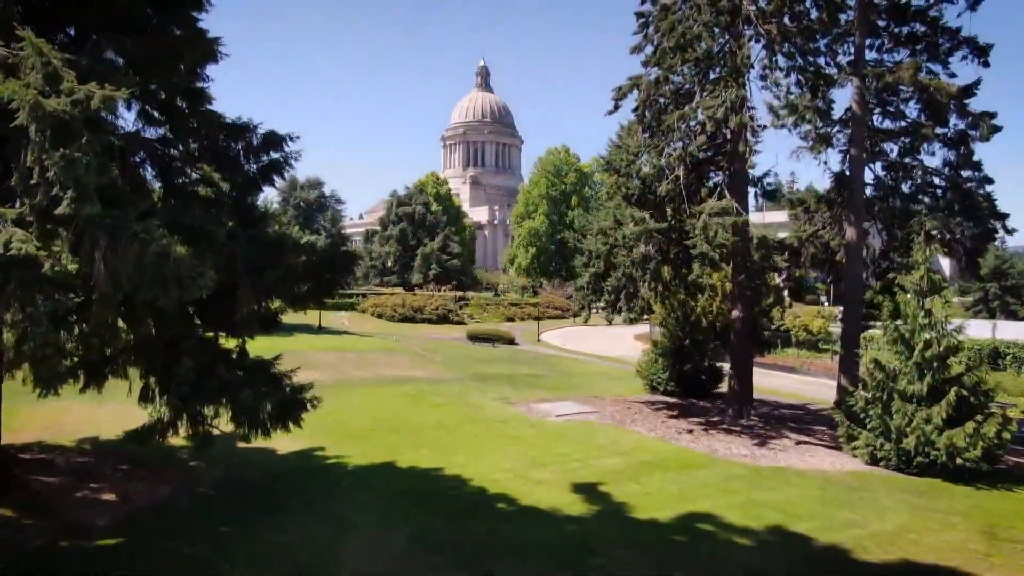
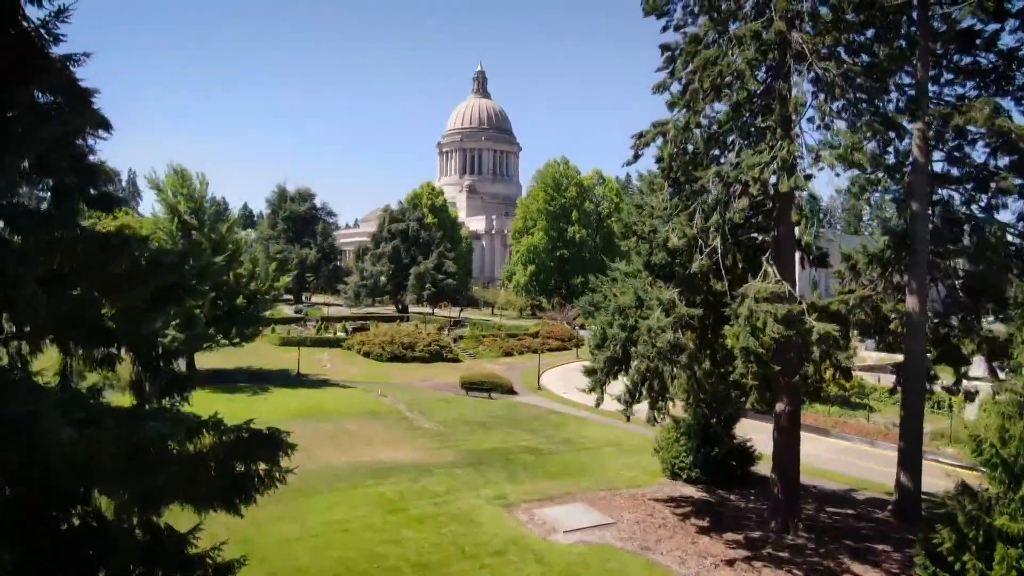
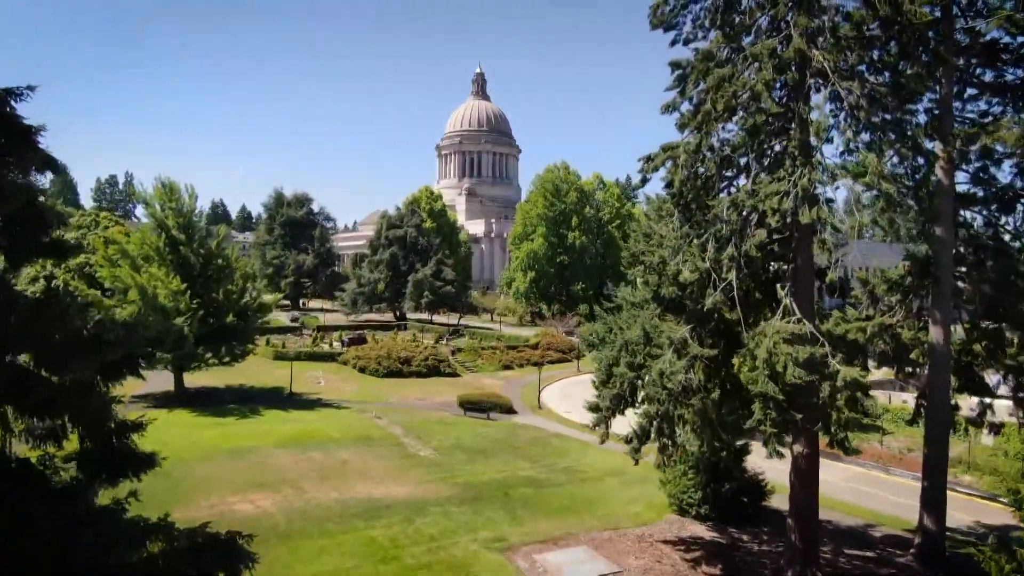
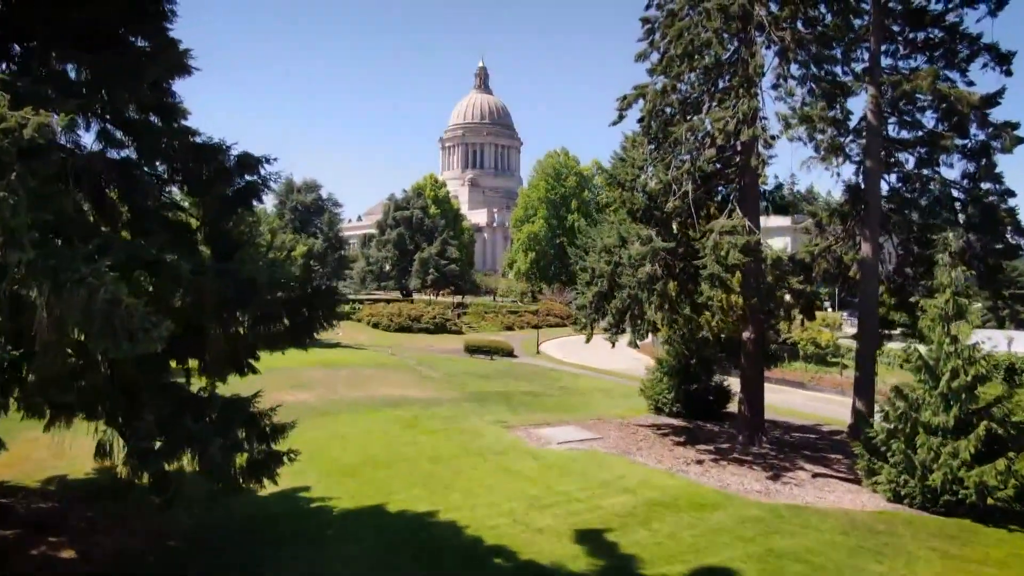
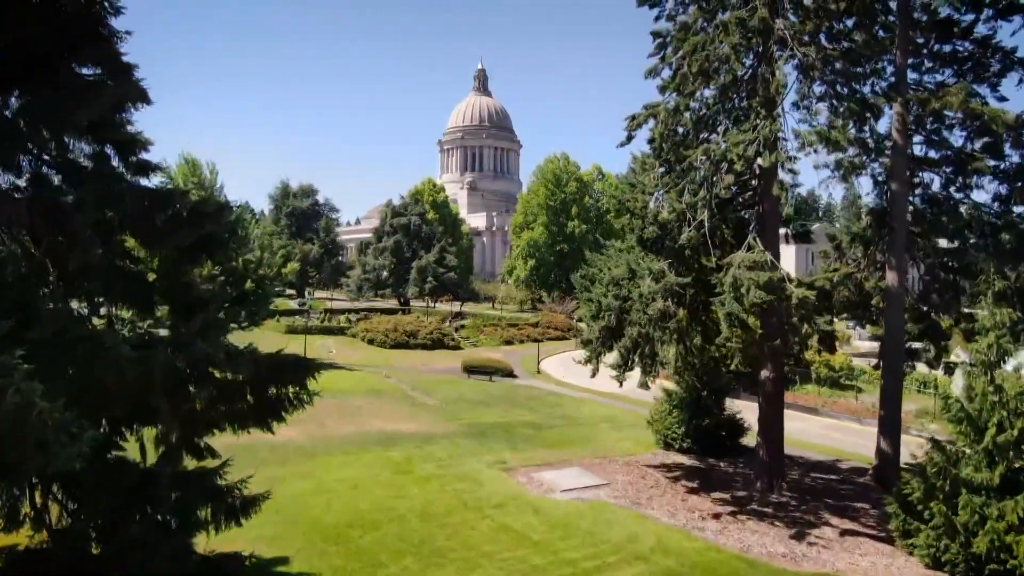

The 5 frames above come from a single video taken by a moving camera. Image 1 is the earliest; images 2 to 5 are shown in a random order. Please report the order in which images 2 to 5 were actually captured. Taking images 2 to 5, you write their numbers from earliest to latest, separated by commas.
4, 5, 2, 3
